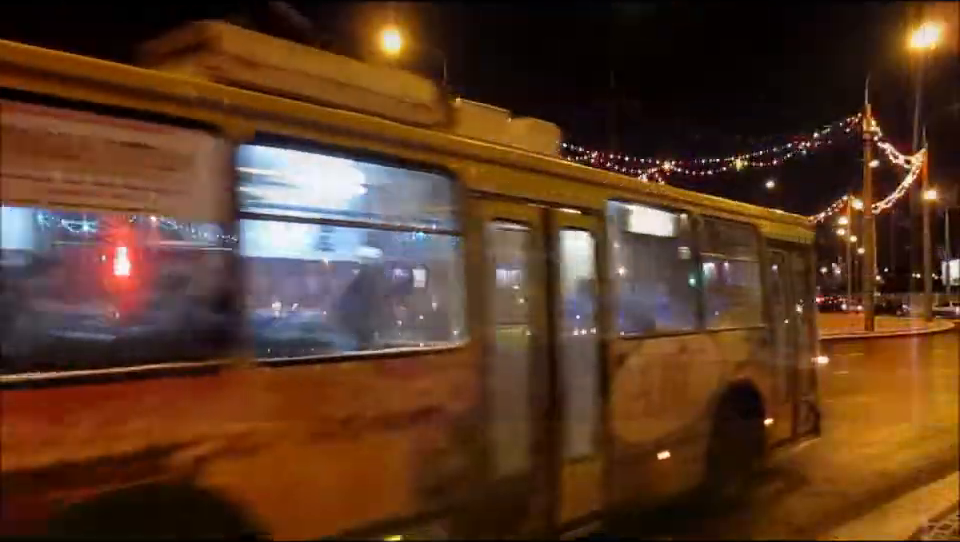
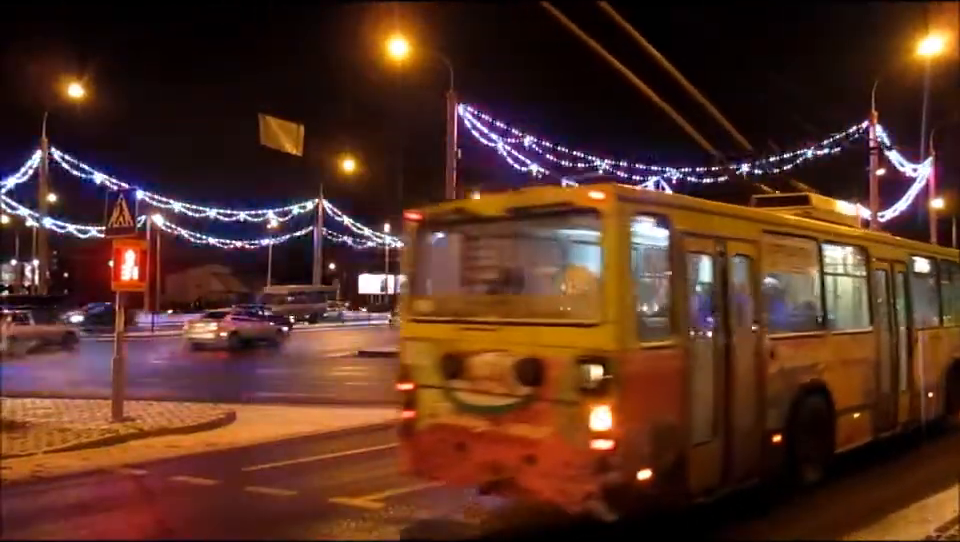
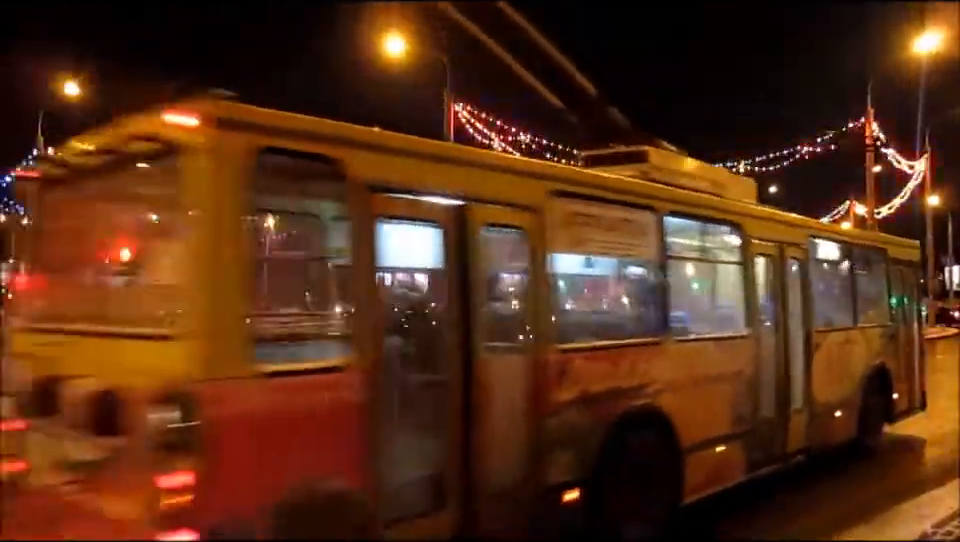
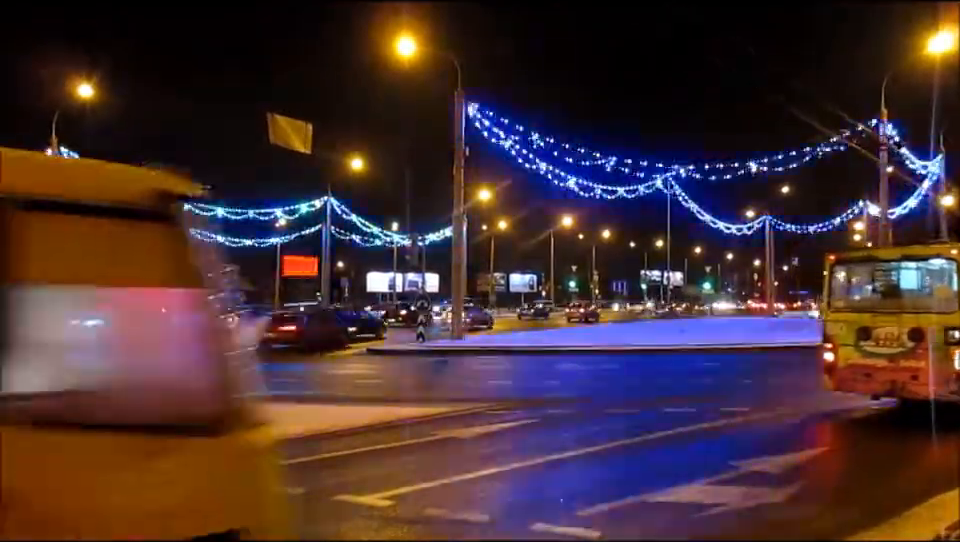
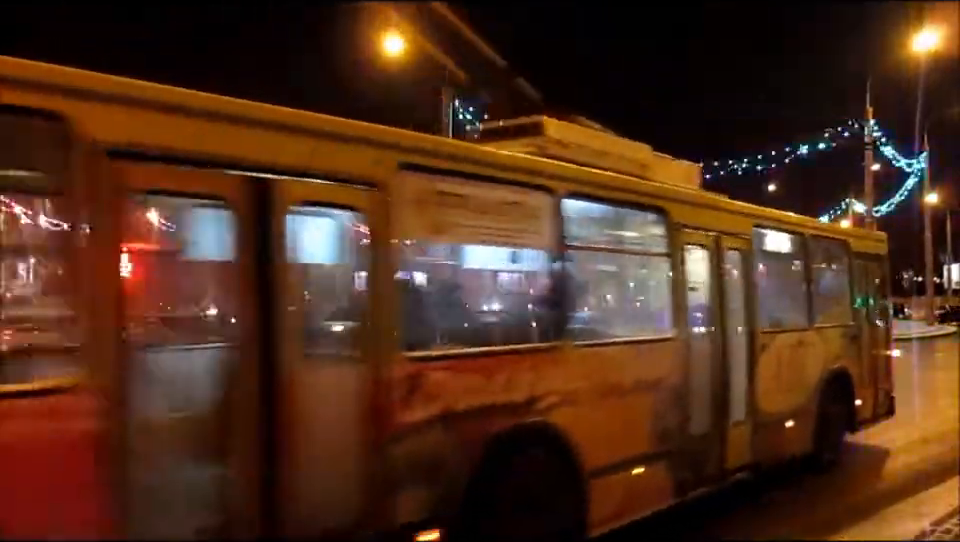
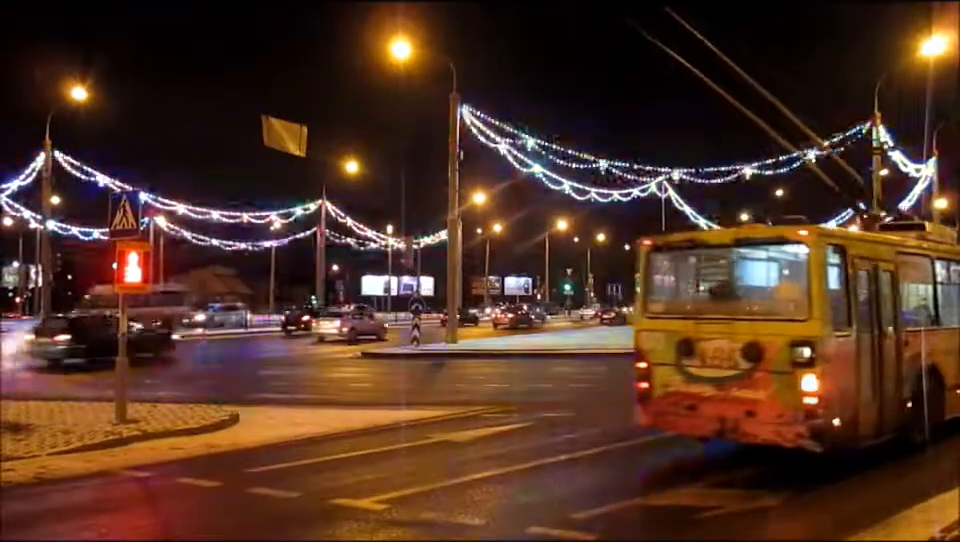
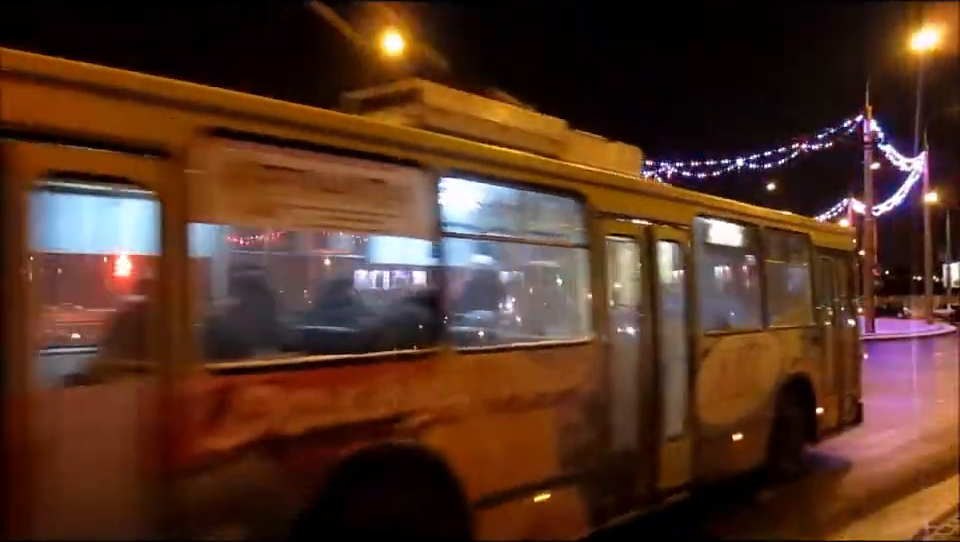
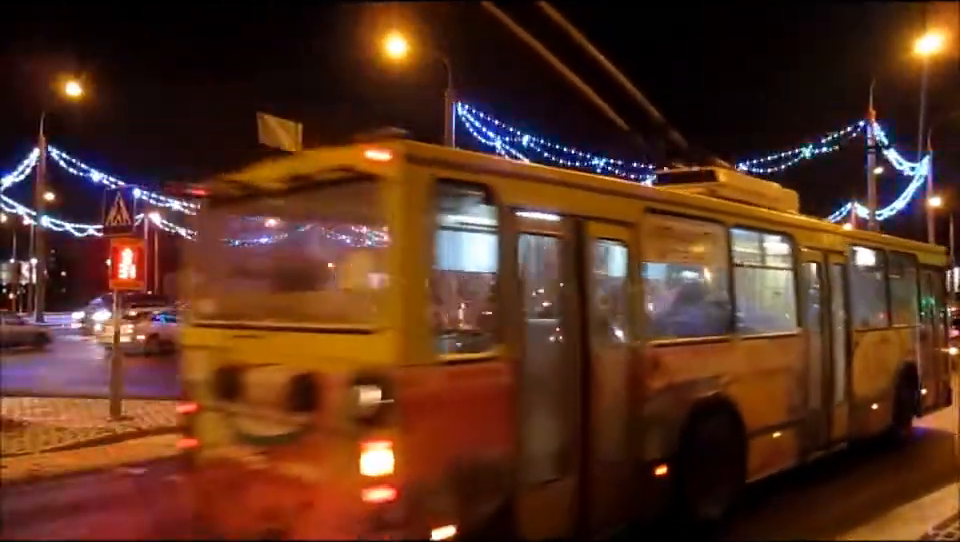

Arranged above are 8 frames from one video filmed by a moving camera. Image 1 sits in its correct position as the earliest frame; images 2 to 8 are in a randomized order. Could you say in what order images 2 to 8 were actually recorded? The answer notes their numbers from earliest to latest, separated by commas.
7, 5, 3, 8, 2, 6, 4
